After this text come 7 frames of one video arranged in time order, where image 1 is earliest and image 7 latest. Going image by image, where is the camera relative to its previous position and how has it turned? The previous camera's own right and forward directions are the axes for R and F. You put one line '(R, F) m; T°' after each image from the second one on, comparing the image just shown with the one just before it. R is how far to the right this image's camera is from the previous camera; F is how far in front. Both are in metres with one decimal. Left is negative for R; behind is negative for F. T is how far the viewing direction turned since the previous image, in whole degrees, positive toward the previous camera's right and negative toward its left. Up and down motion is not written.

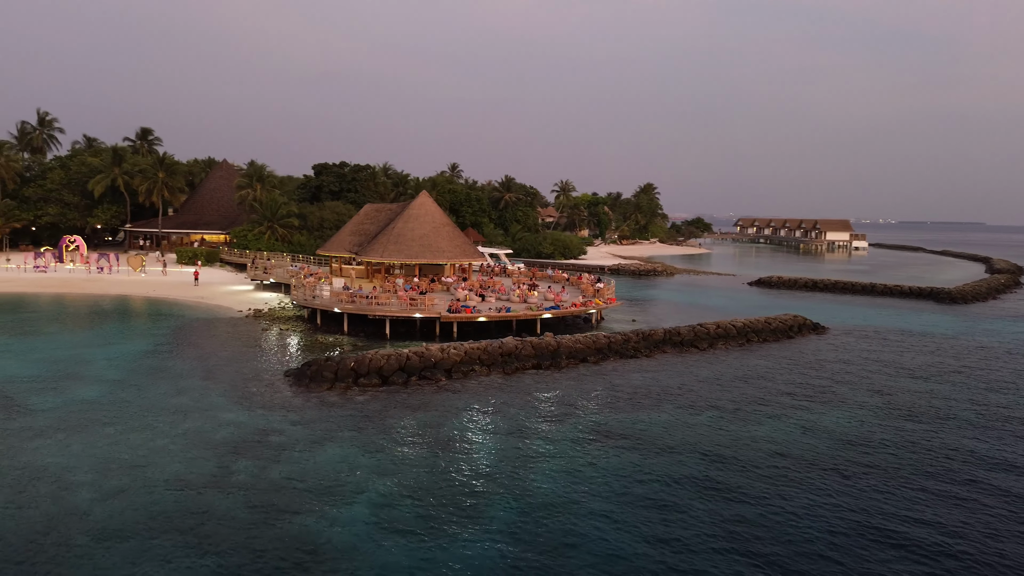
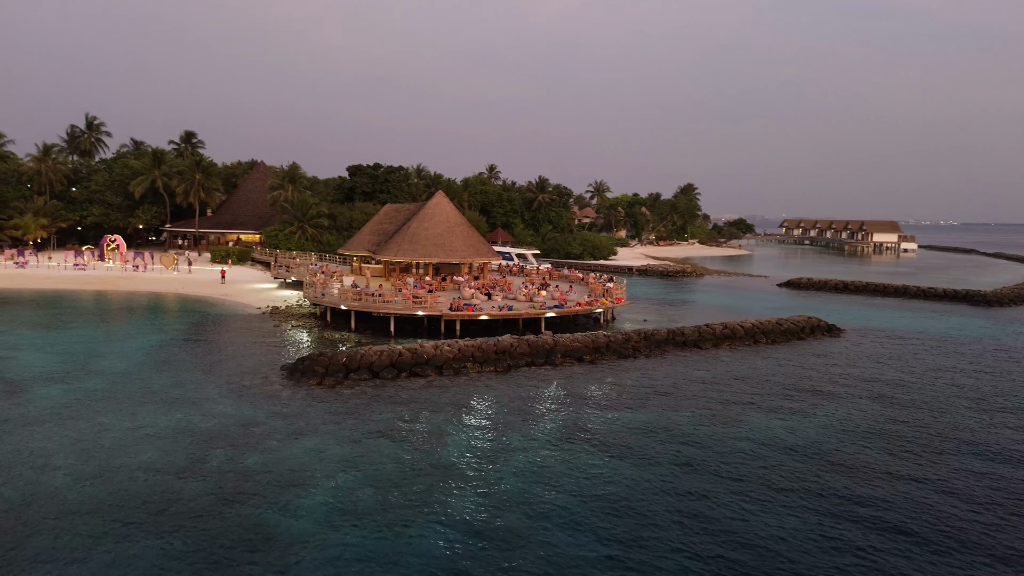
(+1.4, -0.1) m; -3°
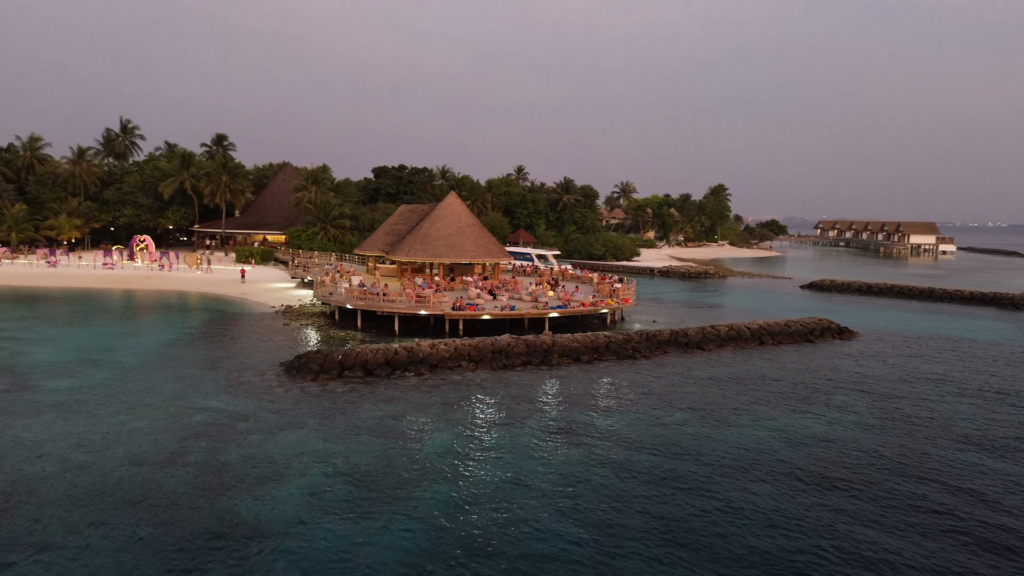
(+1.0, 0.0) m; -2°
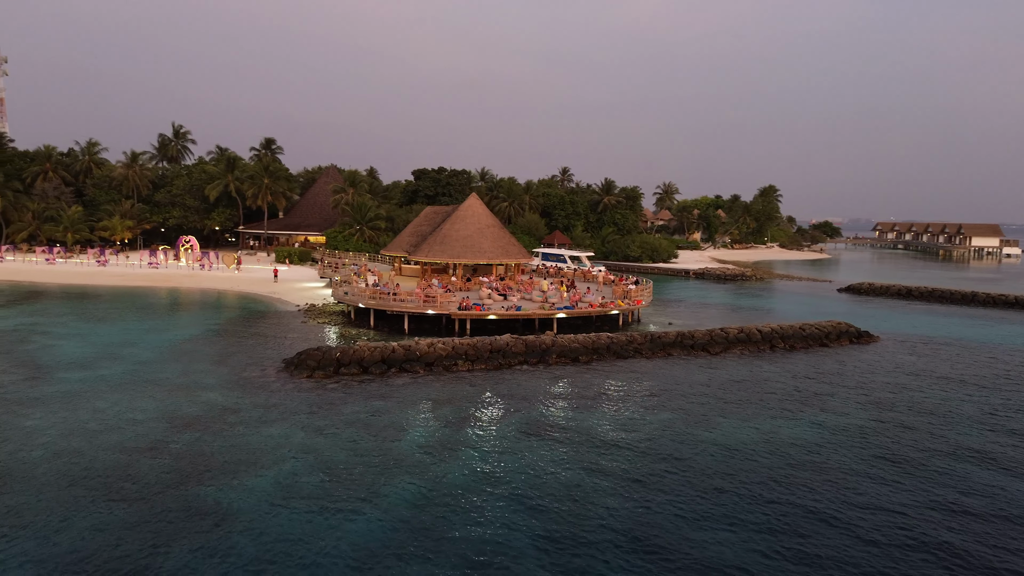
(+1.6, -0.2) m; -3°
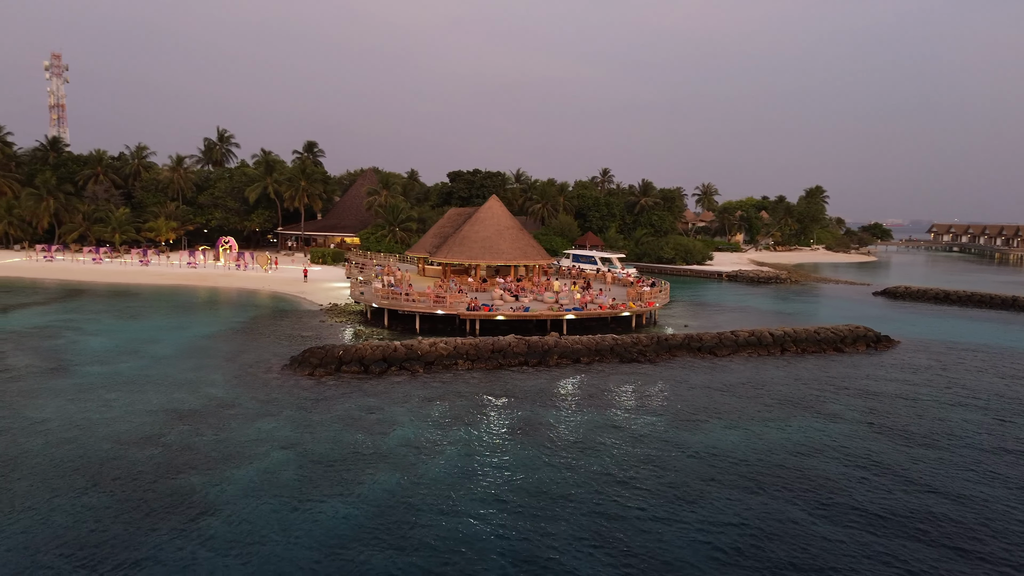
(+1.3, -0.2) m; -3°
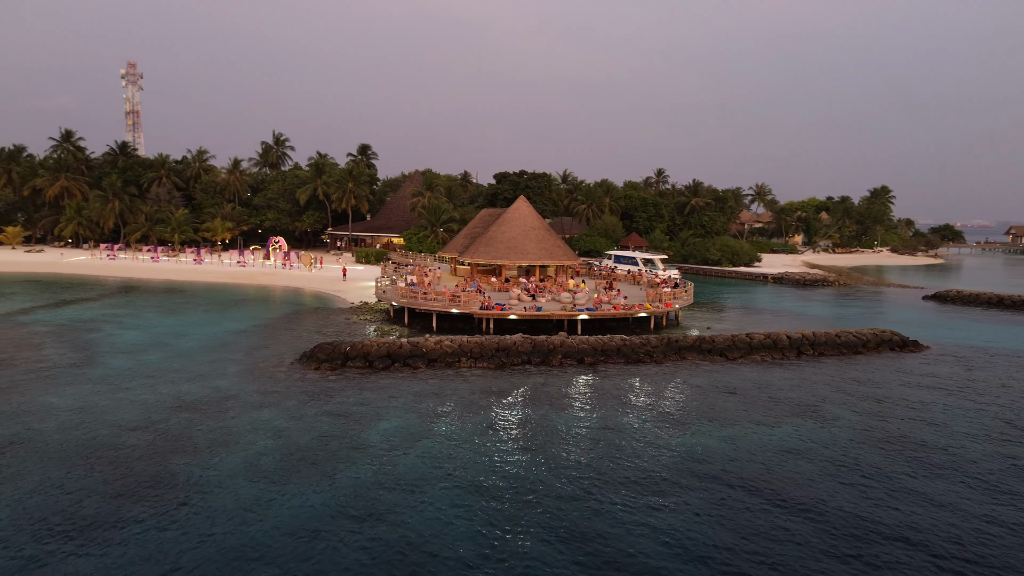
(+1.7, -0.3) m; -4°
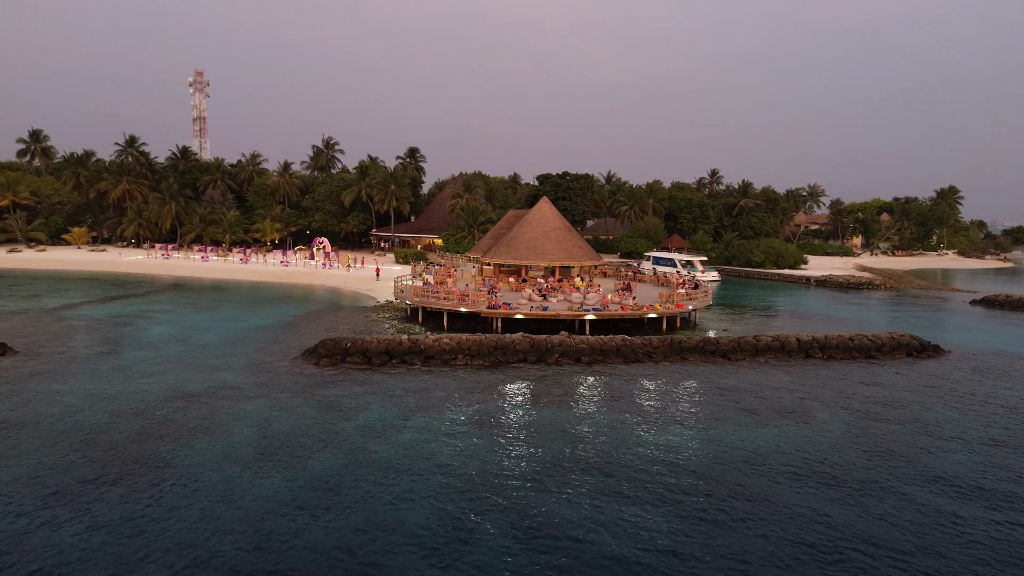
(+1.9, -0.4) m; -4°
